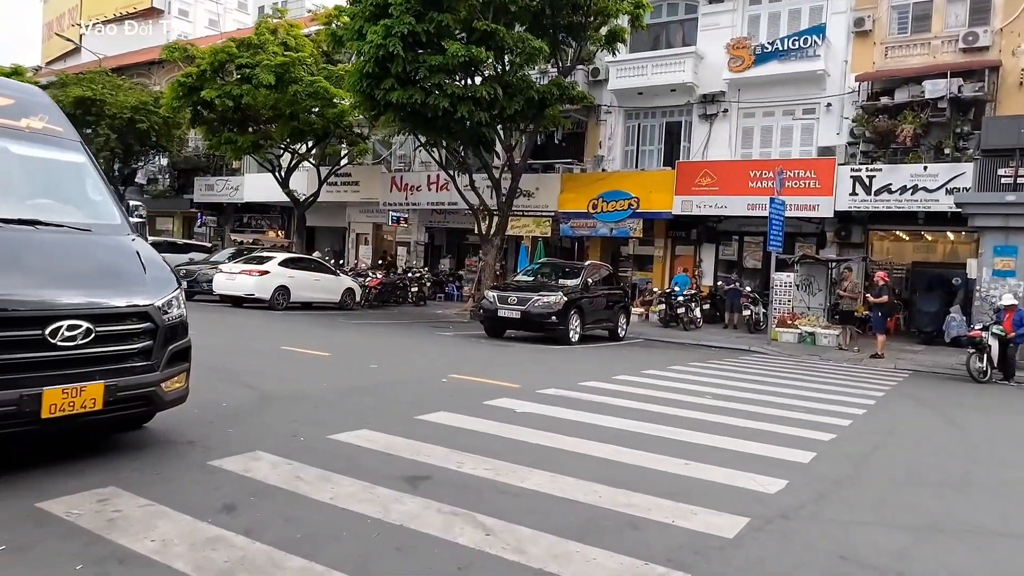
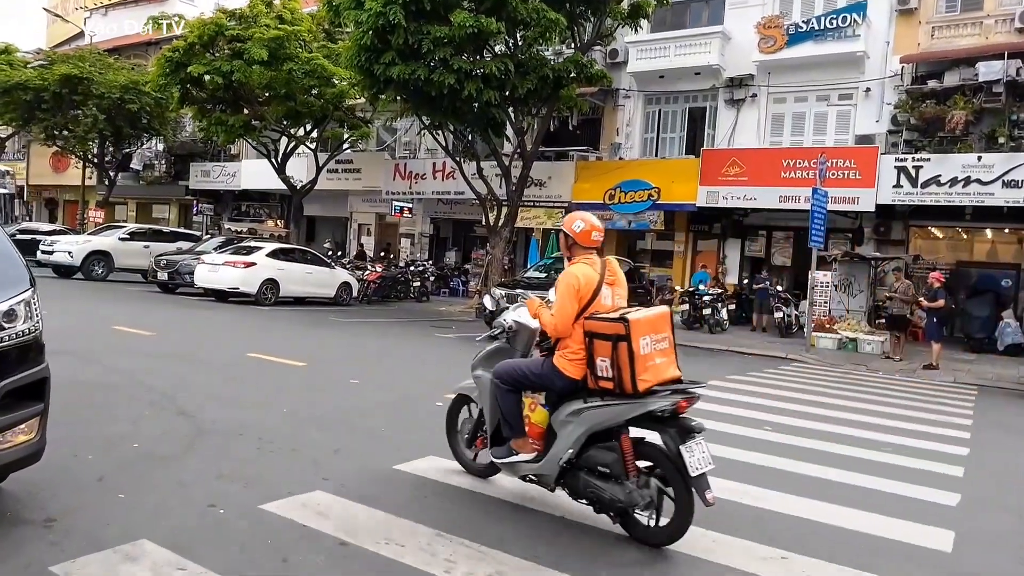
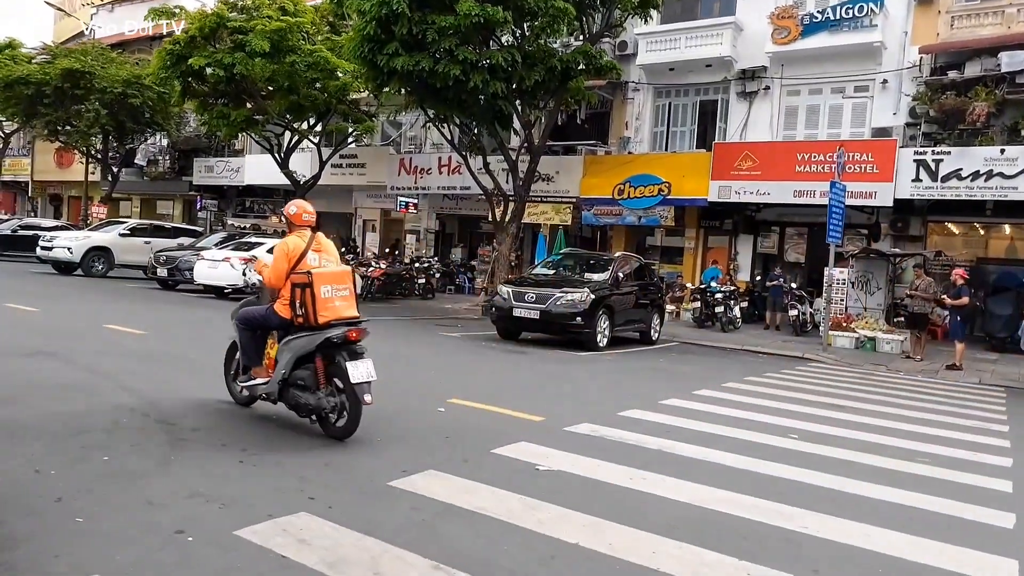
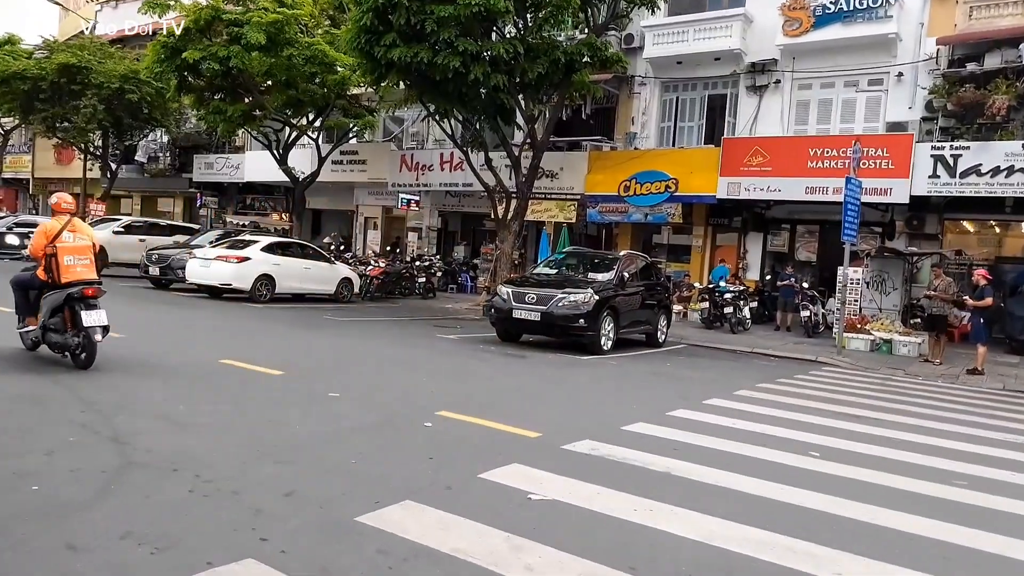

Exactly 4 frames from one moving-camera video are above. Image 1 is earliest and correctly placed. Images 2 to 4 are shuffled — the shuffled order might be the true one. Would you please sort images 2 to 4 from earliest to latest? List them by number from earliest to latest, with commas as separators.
2, 3, 4
